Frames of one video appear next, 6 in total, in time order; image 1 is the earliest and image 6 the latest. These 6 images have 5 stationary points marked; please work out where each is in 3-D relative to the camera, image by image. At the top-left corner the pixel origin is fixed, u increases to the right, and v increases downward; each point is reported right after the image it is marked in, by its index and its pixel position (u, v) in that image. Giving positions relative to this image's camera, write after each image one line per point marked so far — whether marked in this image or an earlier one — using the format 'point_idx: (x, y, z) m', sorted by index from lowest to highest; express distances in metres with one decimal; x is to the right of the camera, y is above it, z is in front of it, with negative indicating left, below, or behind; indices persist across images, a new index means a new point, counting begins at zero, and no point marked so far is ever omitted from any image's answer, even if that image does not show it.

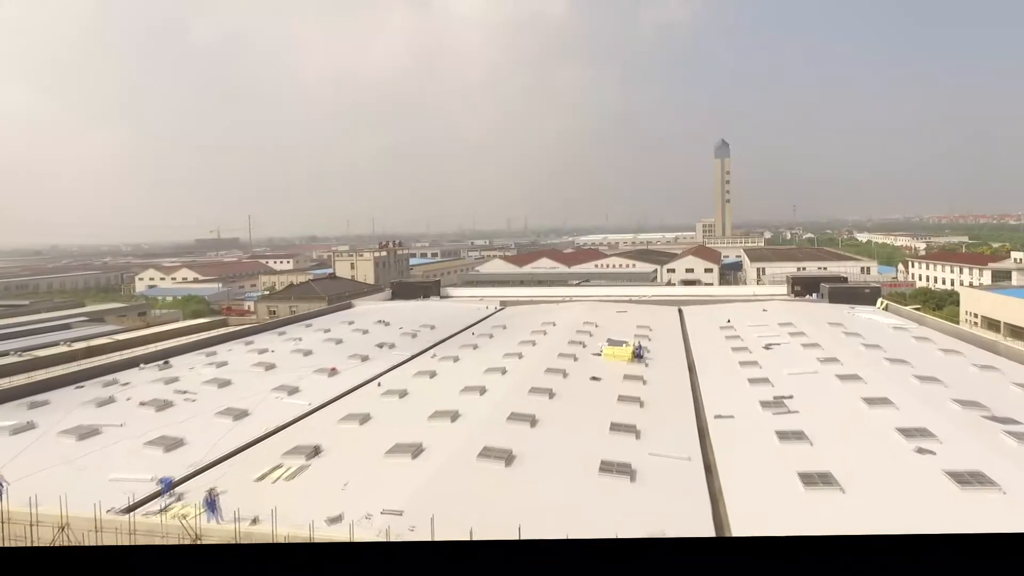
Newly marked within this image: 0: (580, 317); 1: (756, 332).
0: (+0.6, -0.3, +4.9) m
1: (+1.7, -0.4, +3.8) m
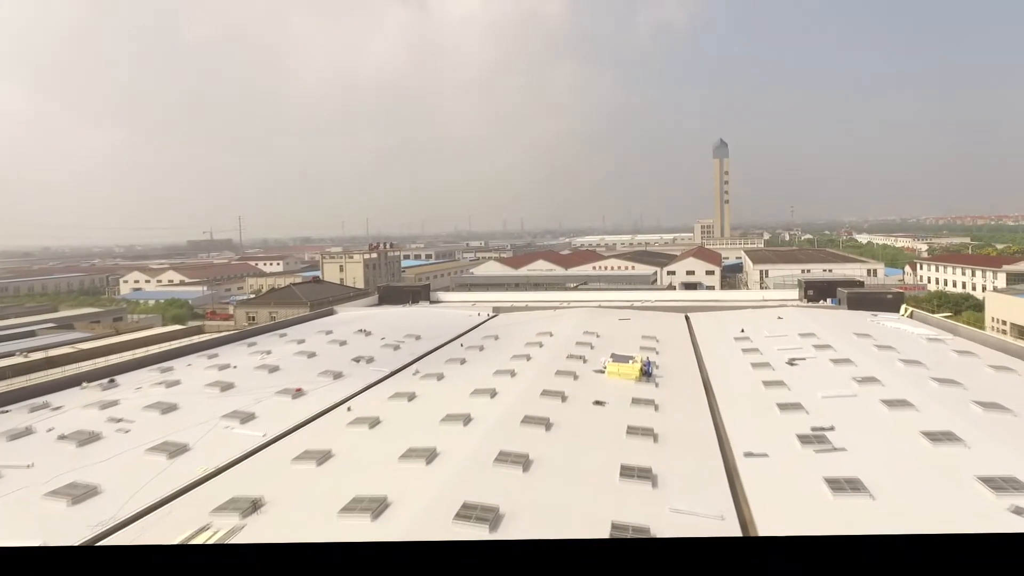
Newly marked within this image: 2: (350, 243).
0: (+0.5, -0.3, +4.4) m
1: (+1.7, -0.4, +3.4) m
2: (-2.8, +0.7, +9.0) m
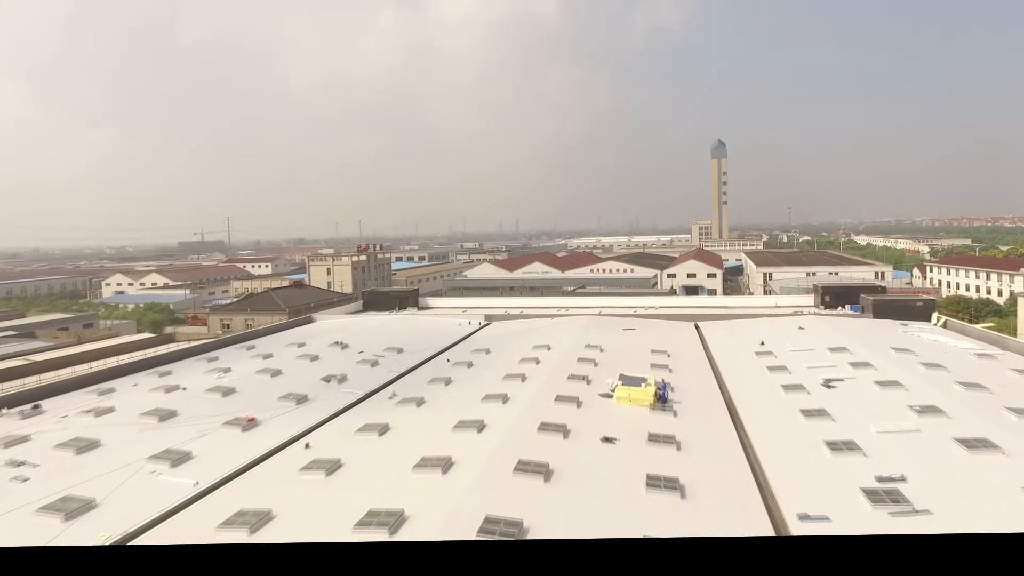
0: (+0.7, -0.3, +4.7) m
1: (+1.9, -0.4, +3.7) m
2: (-2.6, +0.7, +9.3) m
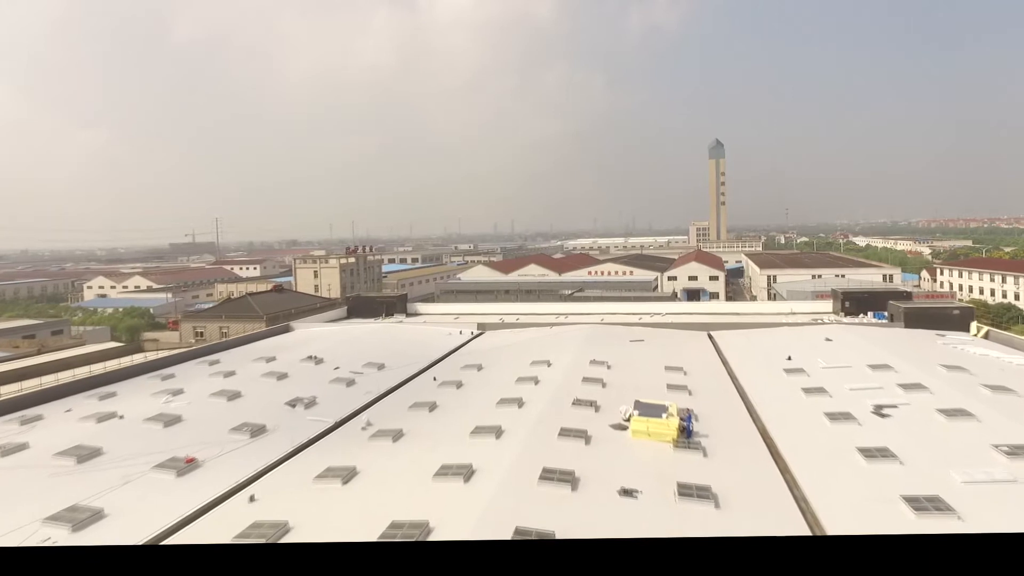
0: (+0.6, -0.3, +4.3) m
1: (+1.8, -0.4, +3.3) m
2: (-2.7, +0.7, +8.8) m
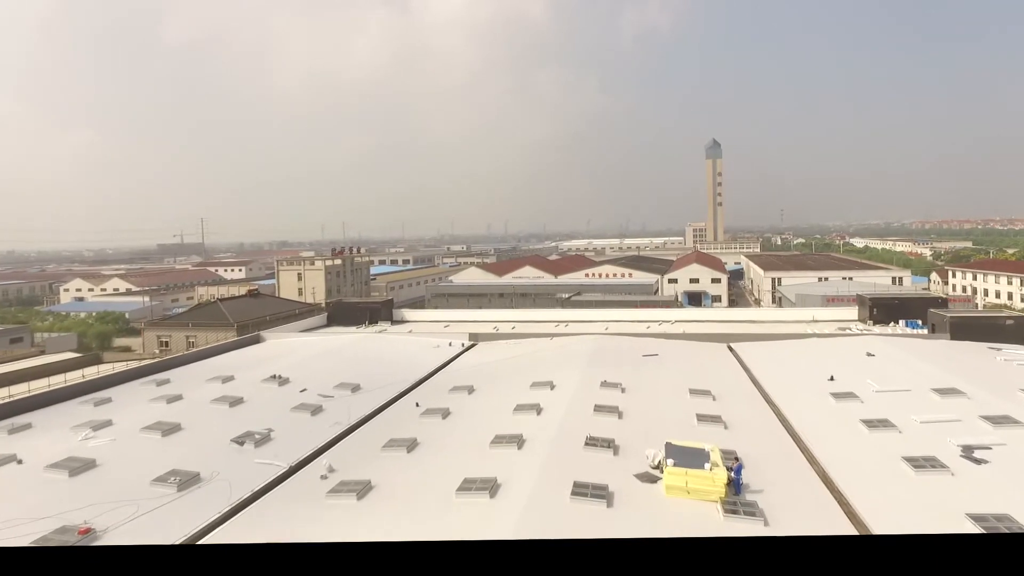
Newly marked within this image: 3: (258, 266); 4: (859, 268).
0: (+0.6, -0.4, +3.8) m
1: (+1.8, -0.5, +2.8) m
2: (-2.8, +0.6, +8.3) m
3: (-5.2, +0.4, +11.1) m
4: (+6.9, +0.4, +11.1) m
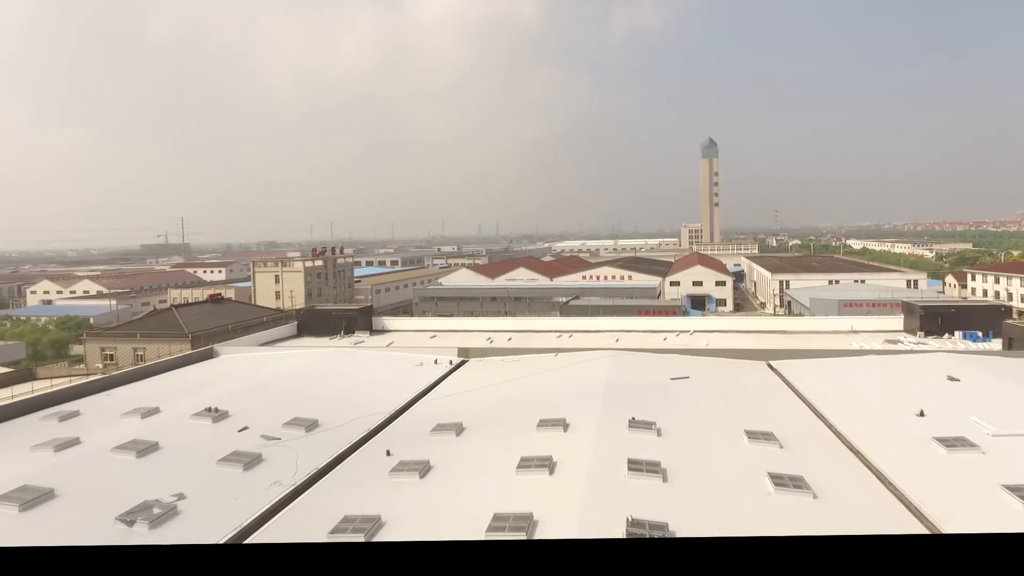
0: (+0.6, -0.4, +3.1) m
1: (+1.8, -0.5, +2.1) m
2: (-2.9, +0.6, +7.6) m
3: (-5.3, +0.4, +10.3) m
4: (+6.8, +0.3, +10.6) m
